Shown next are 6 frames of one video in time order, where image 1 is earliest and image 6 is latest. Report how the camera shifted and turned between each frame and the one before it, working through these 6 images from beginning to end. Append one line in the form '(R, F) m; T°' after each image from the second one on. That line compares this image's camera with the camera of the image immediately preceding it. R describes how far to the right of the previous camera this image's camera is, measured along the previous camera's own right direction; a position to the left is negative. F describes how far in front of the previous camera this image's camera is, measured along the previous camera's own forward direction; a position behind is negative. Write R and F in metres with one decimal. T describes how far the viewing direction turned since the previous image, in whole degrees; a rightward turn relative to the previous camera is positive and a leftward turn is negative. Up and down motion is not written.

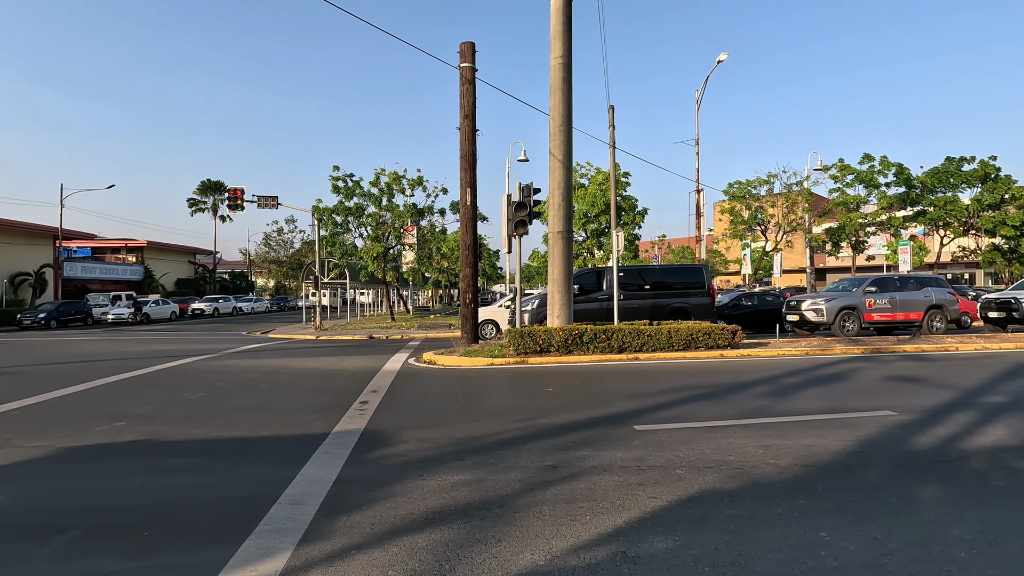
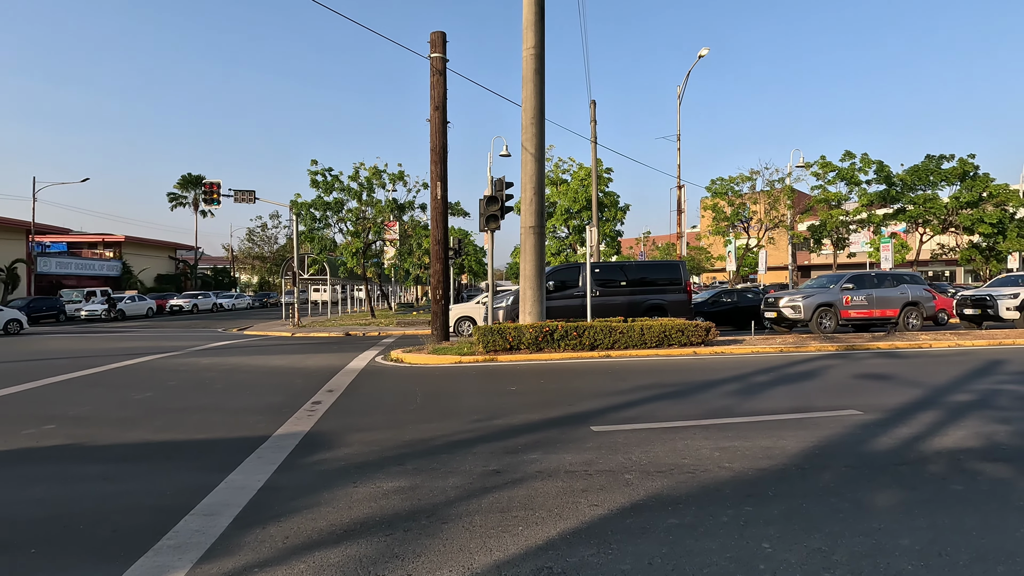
(+0.4, +0.3) m; +1°
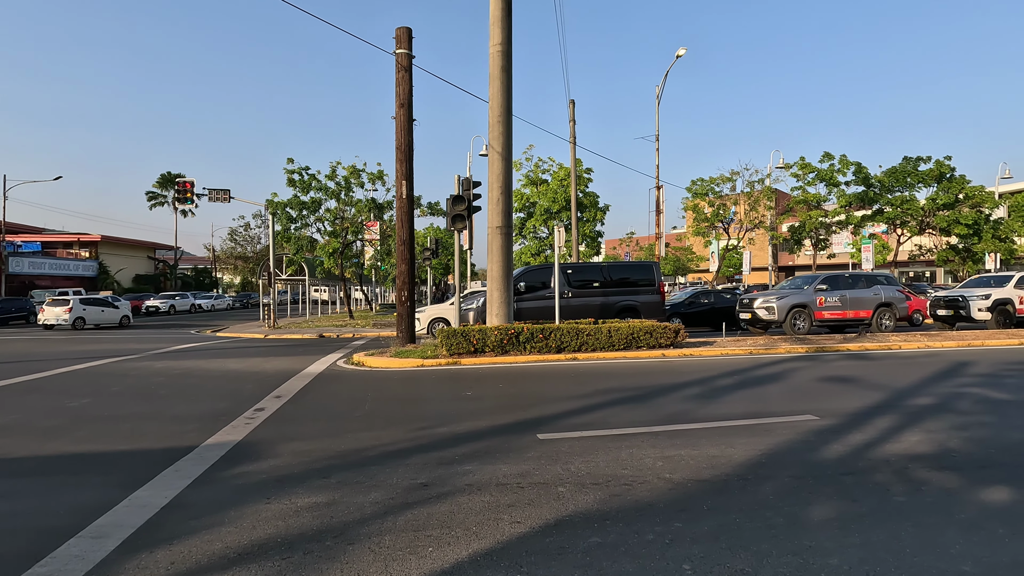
(+0.5, +0.2) m; +1°
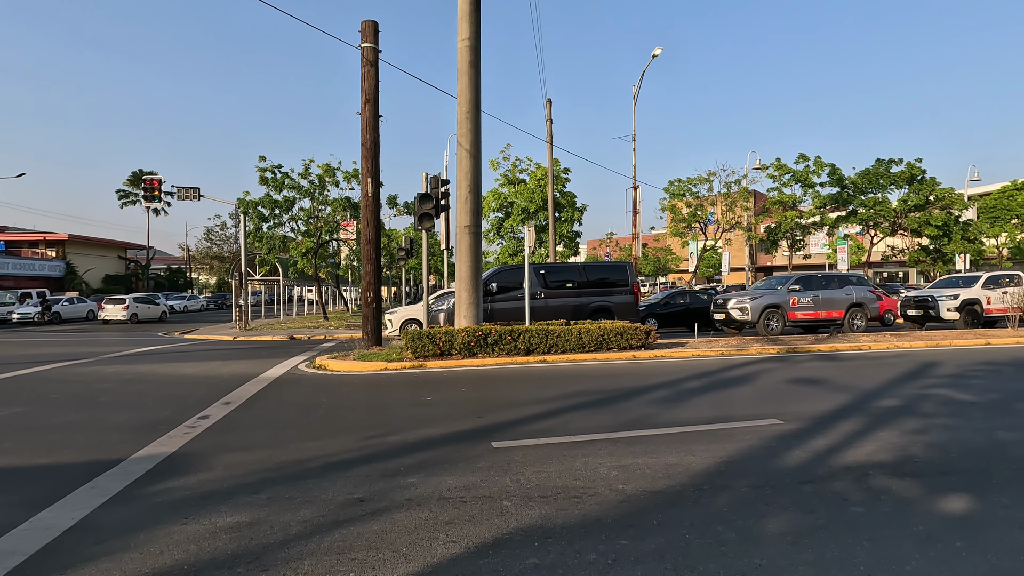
(+0.3, +0.3) m; +2°
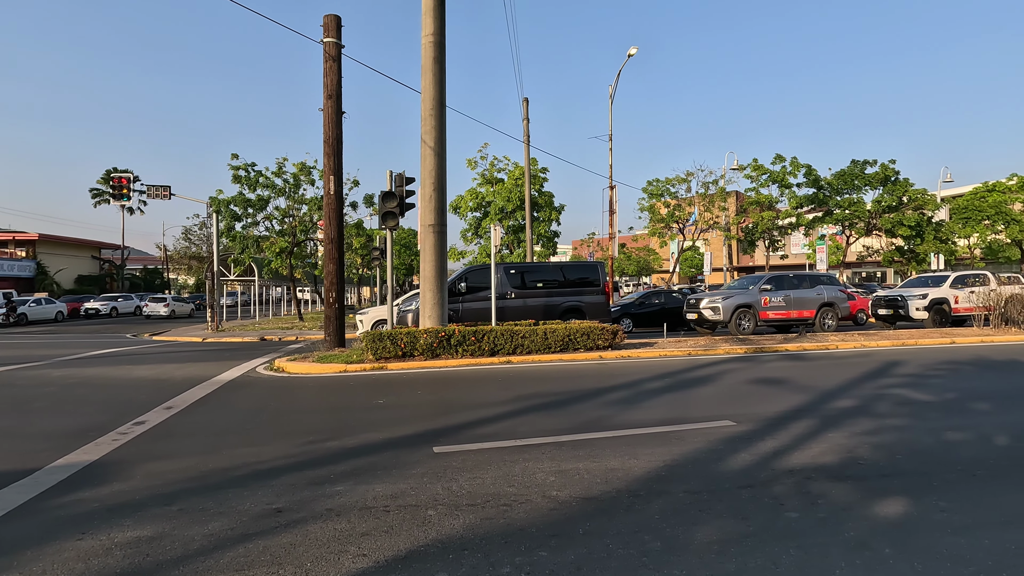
(+0.5, +0.2) m; +1°
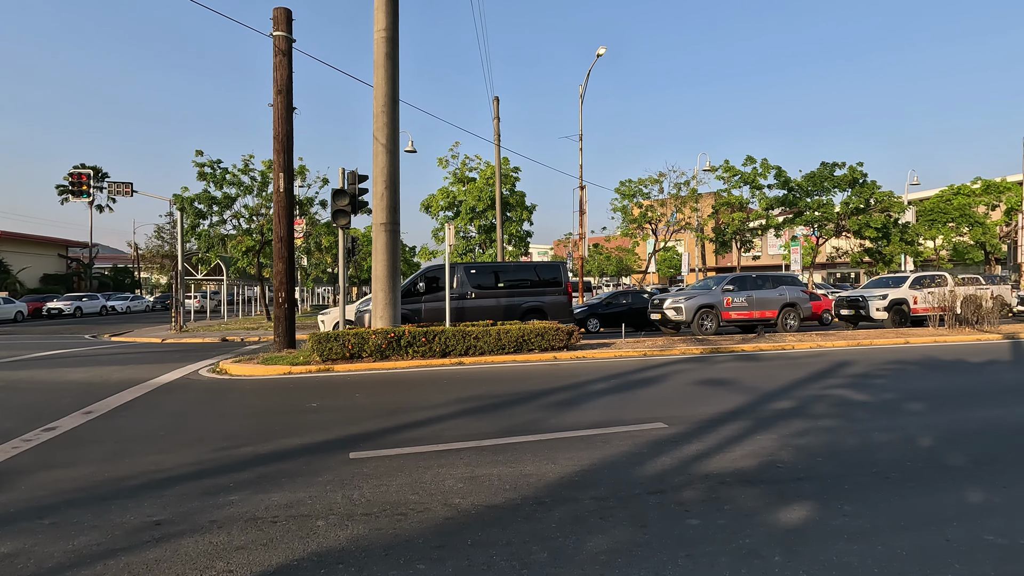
(+0.7, +0.1) m; +2°
